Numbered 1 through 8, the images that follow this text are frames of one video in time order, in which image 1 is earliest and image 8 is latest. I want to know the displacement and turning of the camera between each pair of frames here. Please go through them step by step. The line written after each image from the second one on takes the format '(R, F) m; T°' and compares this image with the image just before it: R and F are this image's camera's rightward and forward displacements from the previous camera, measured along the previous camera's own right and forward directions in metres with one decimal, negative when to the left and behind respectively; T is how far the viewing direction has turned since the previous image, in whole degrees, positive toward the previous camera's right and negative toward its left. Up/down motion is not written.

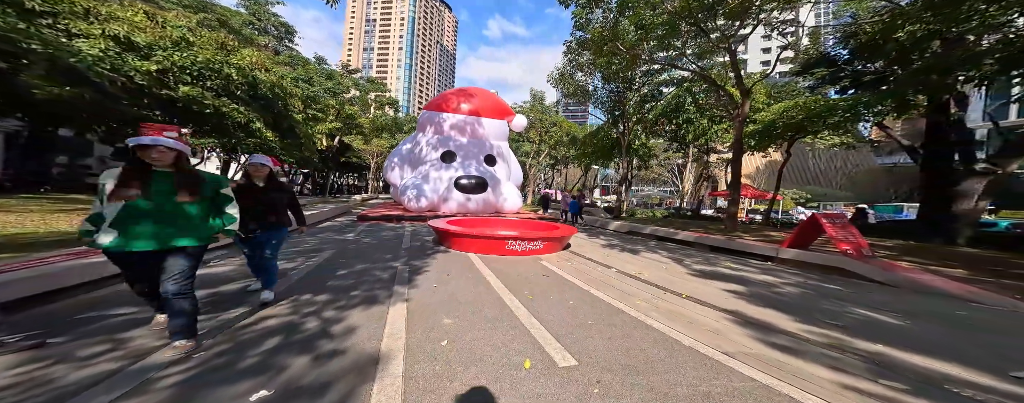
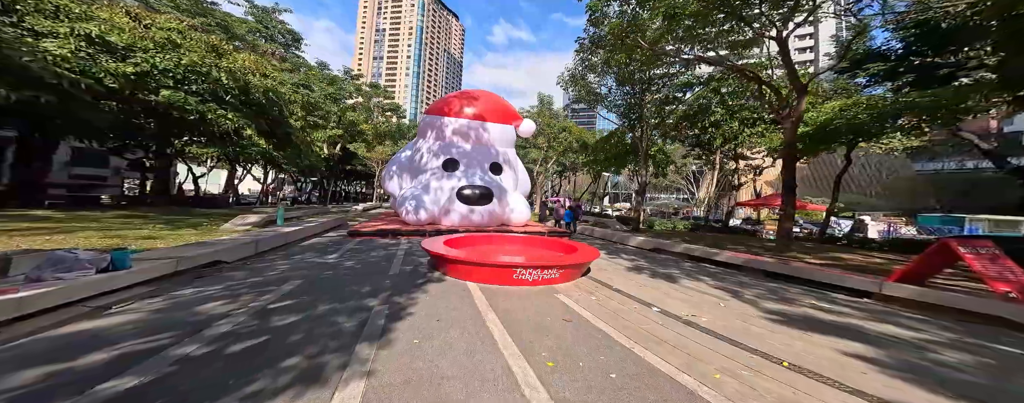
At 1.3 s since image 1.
(0.0, +1.1) m; -1°
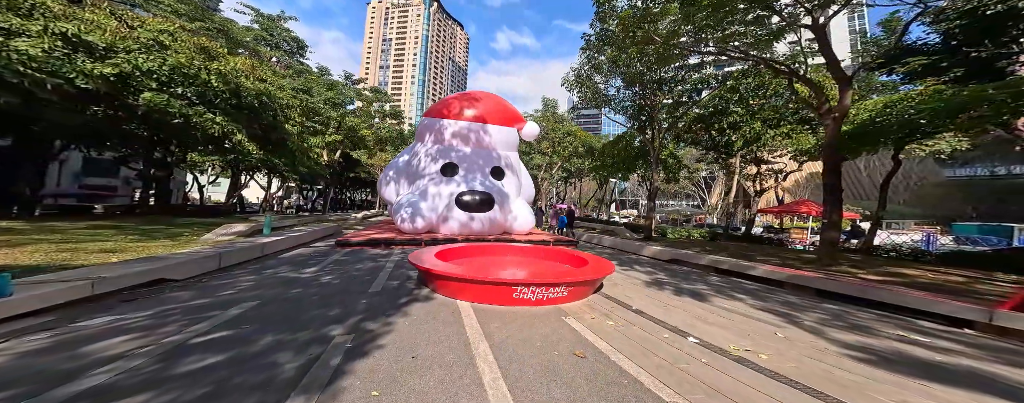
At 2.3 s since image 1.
(+0.1, +0.7) m; -1°
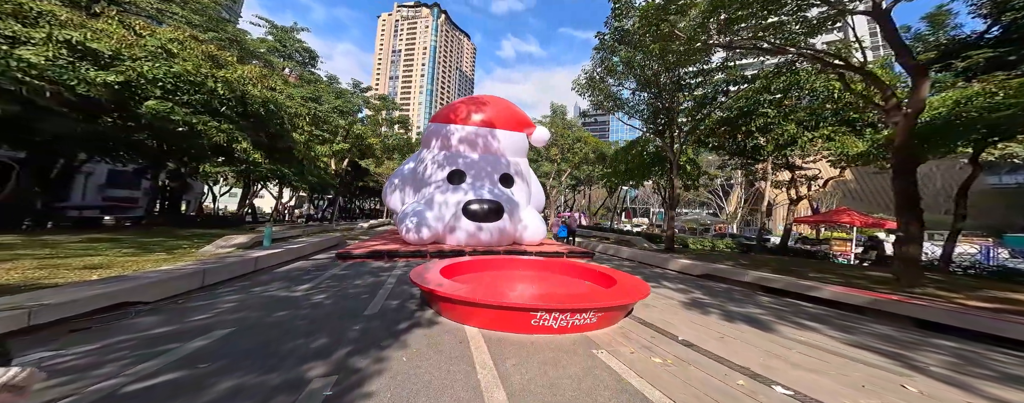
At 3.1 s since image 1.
(-0.1, +0.6) m; -2°
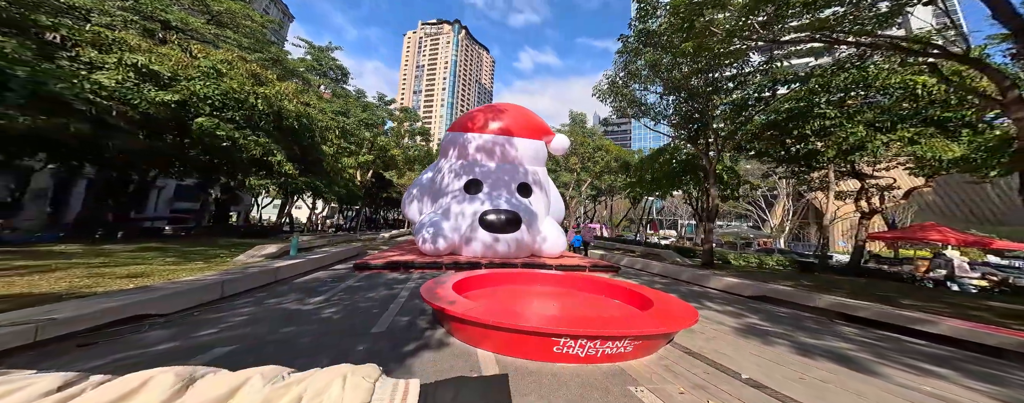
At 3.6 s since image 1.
(0.0, +0.4) m; -4°
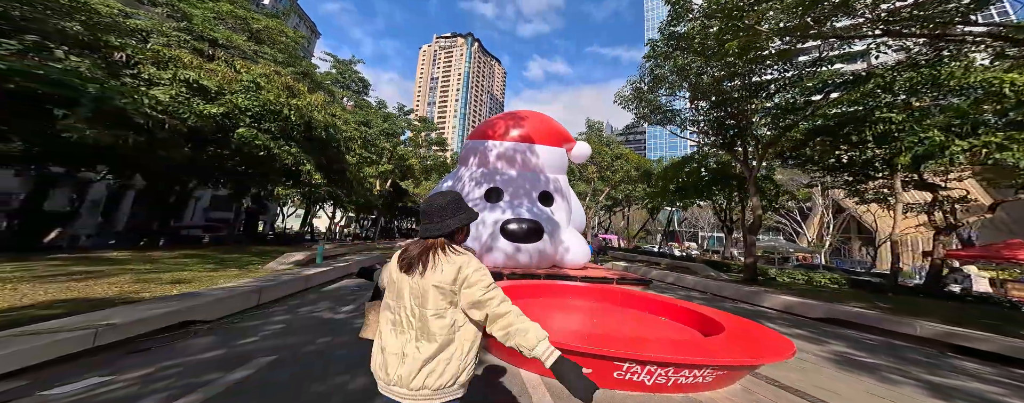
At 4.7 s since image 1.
(-0.4, +0.3) m; -2°
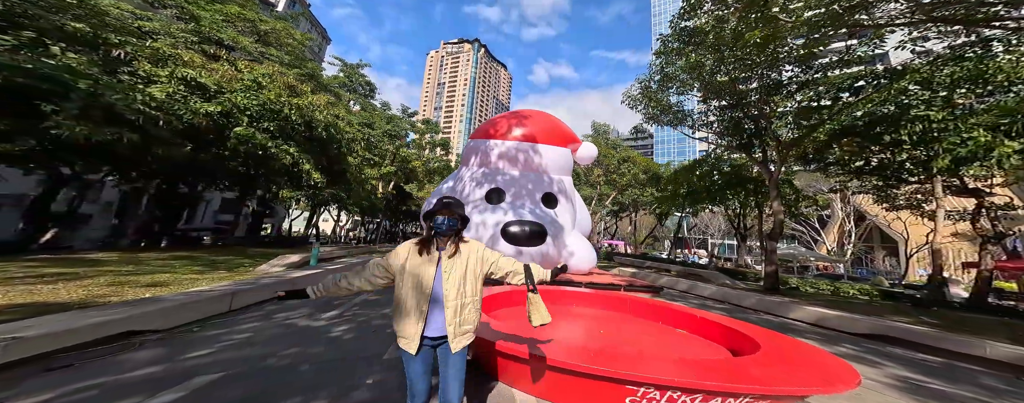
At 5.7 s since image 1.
(+0.1, +0.4) m; -1°
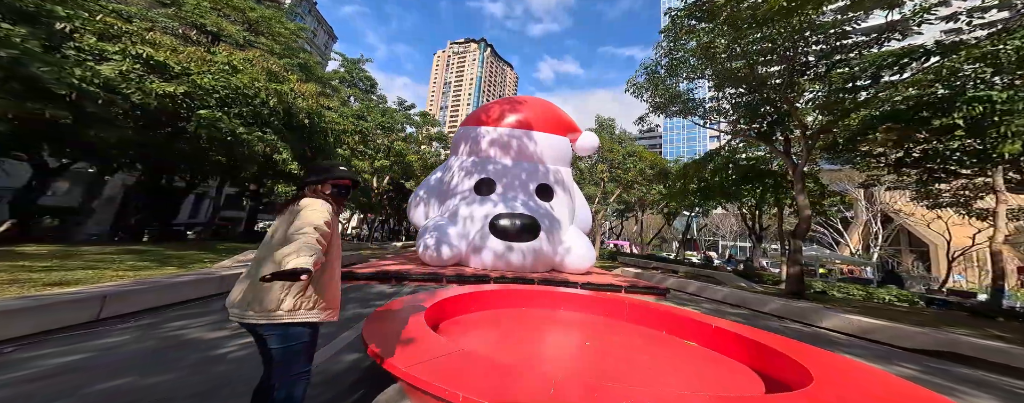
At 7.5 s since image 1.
(+0.4, +0.9) m; -1°
